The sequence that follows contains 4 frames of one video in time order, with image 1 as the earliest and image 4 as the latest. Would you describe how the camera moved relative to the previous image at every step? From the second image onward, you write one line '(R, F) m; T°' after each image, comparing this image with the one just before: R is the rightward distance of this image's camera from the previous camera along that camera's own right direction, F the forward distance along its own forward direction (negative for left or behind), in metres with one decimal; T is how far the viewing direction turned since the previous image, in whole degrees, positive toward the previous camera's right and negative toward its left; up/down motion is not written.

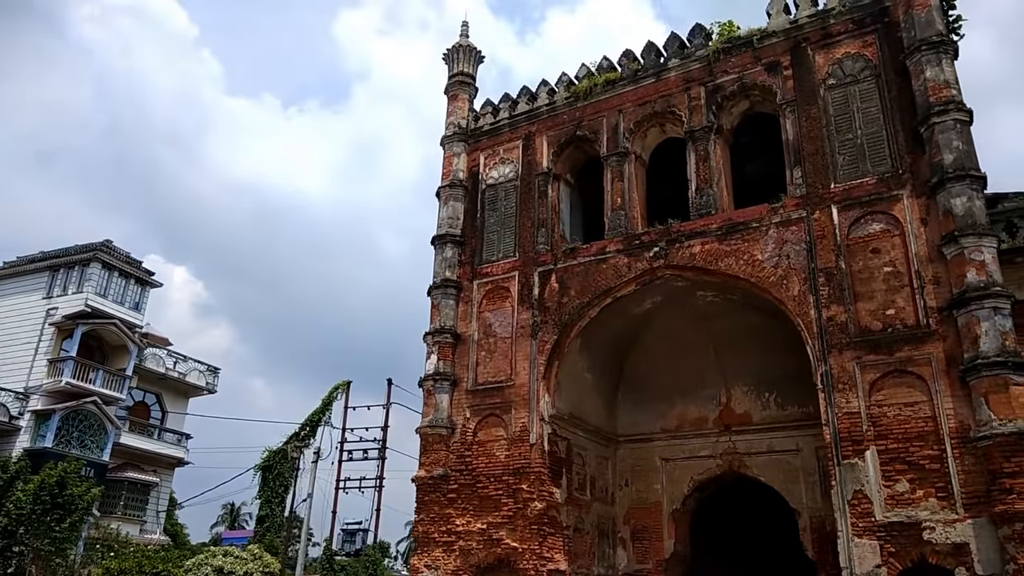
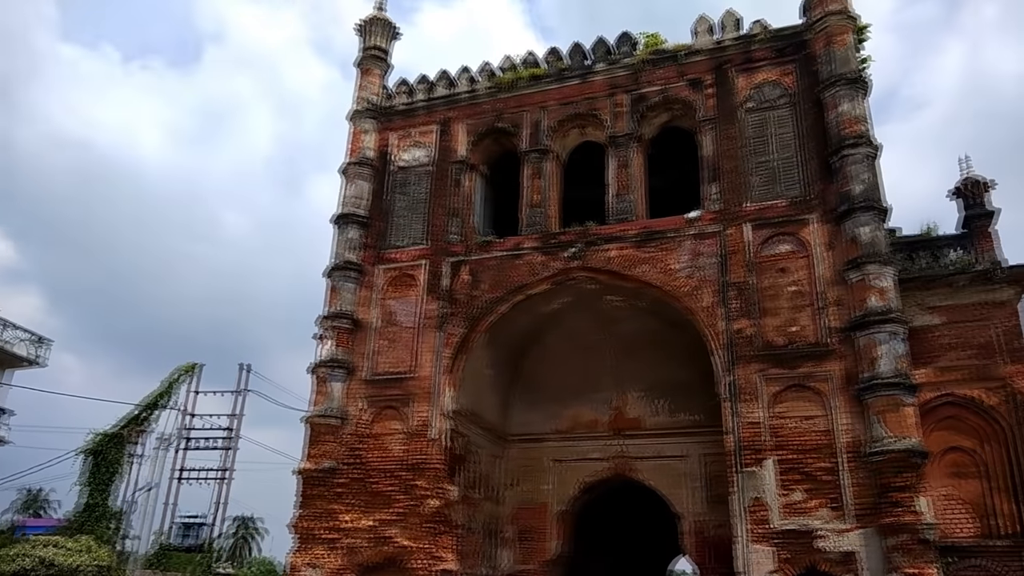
(-0.8, +0.4) m; +11°
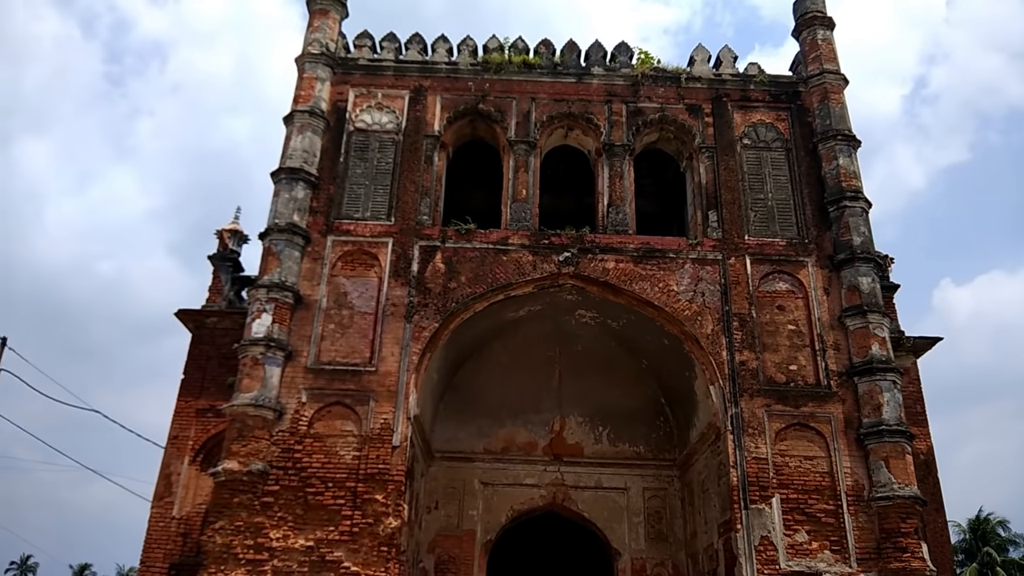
(-2.9, +1.6) m; +19°
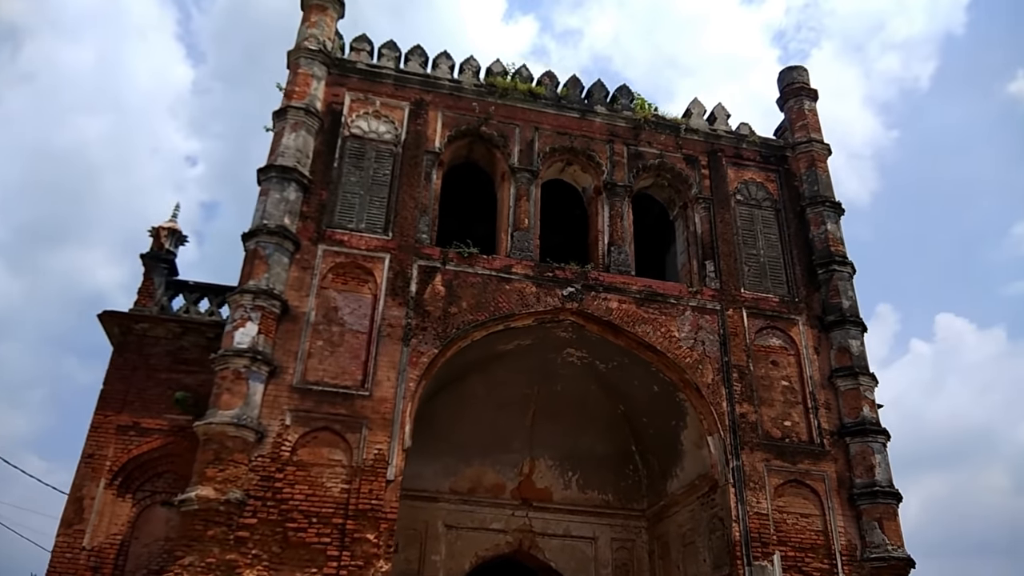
(-1.6, +0.6) m; +10°
